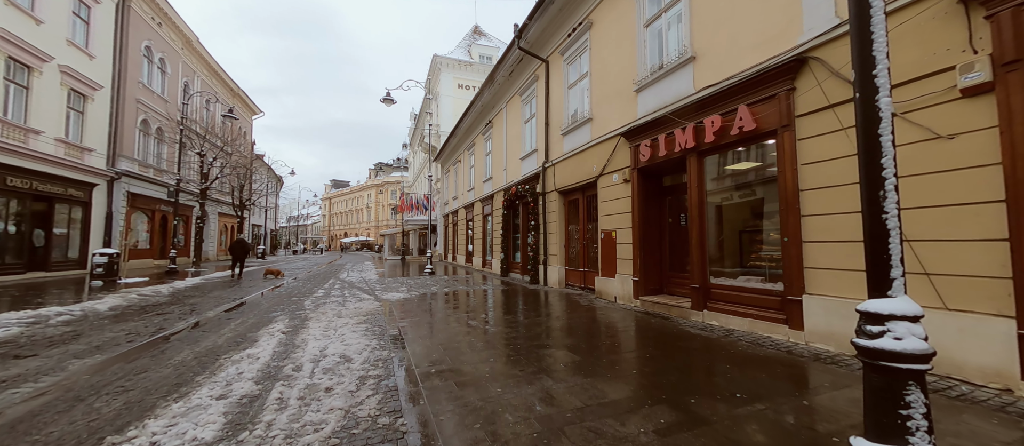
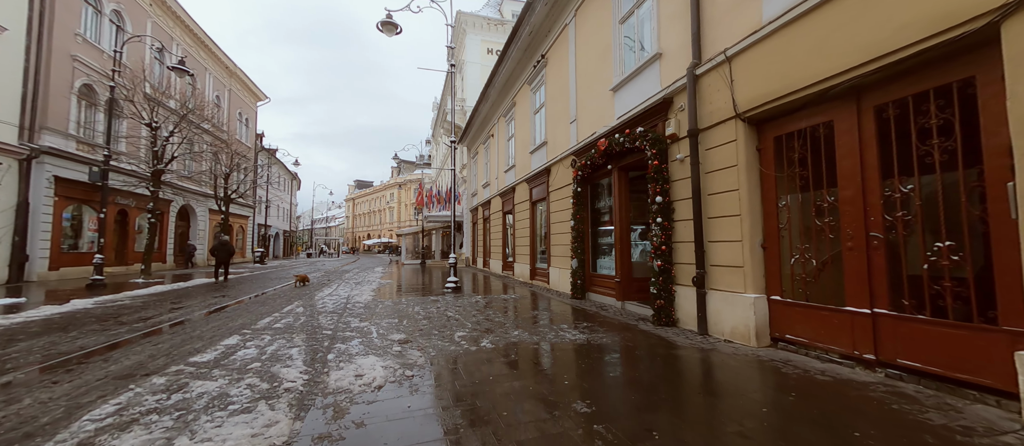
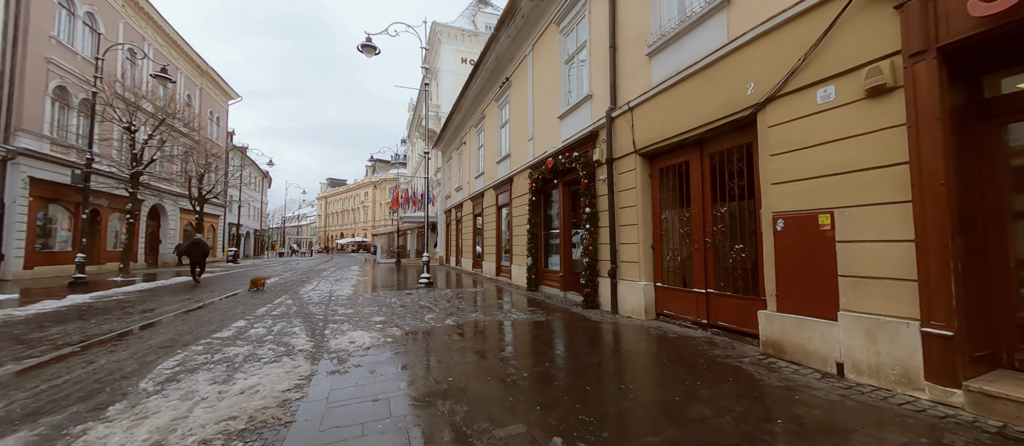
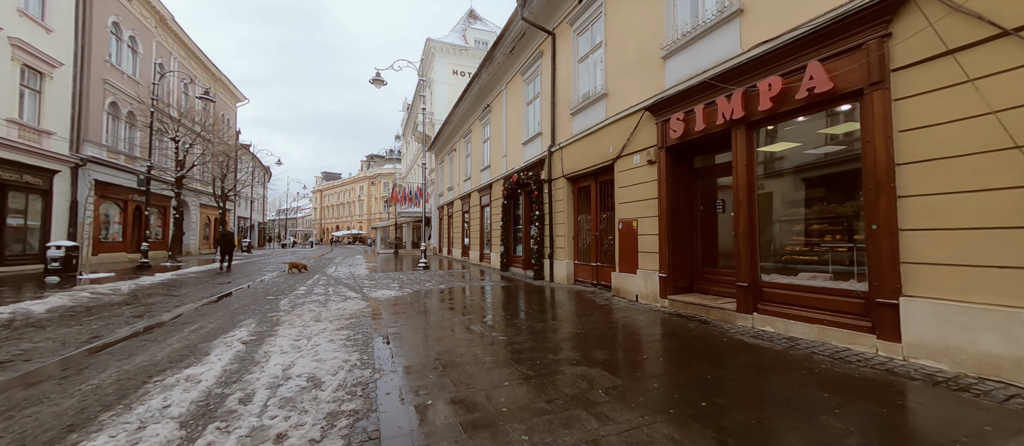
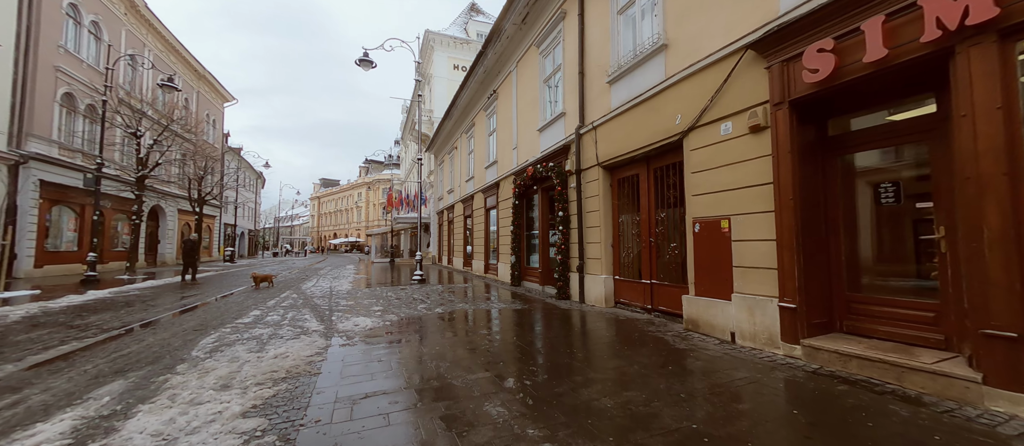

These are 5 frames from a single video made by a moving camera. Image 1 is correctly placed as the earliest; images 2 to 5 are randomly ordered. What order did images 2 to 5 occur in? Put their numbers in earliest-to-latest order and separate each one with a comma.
4, 5, 3, 2
